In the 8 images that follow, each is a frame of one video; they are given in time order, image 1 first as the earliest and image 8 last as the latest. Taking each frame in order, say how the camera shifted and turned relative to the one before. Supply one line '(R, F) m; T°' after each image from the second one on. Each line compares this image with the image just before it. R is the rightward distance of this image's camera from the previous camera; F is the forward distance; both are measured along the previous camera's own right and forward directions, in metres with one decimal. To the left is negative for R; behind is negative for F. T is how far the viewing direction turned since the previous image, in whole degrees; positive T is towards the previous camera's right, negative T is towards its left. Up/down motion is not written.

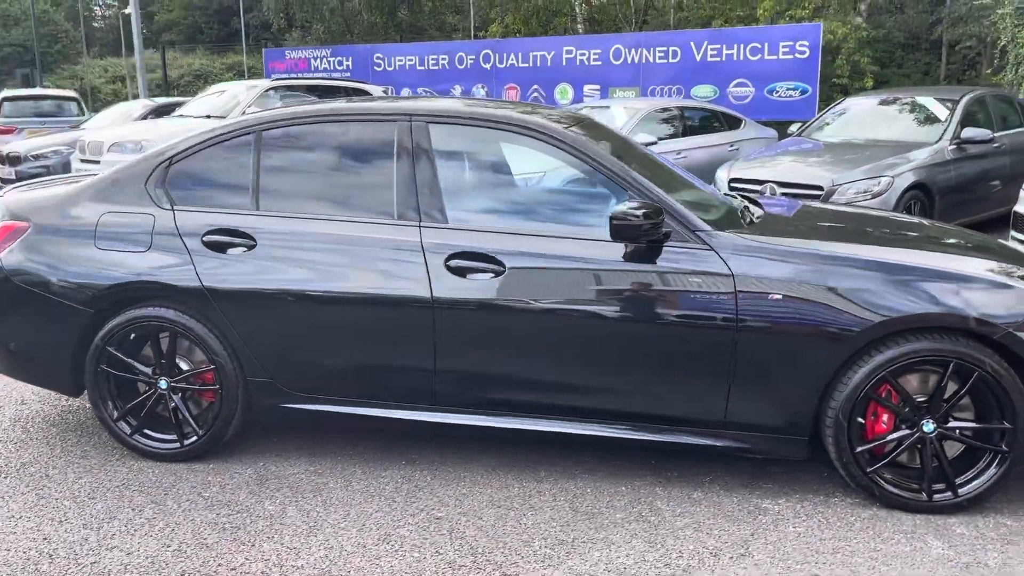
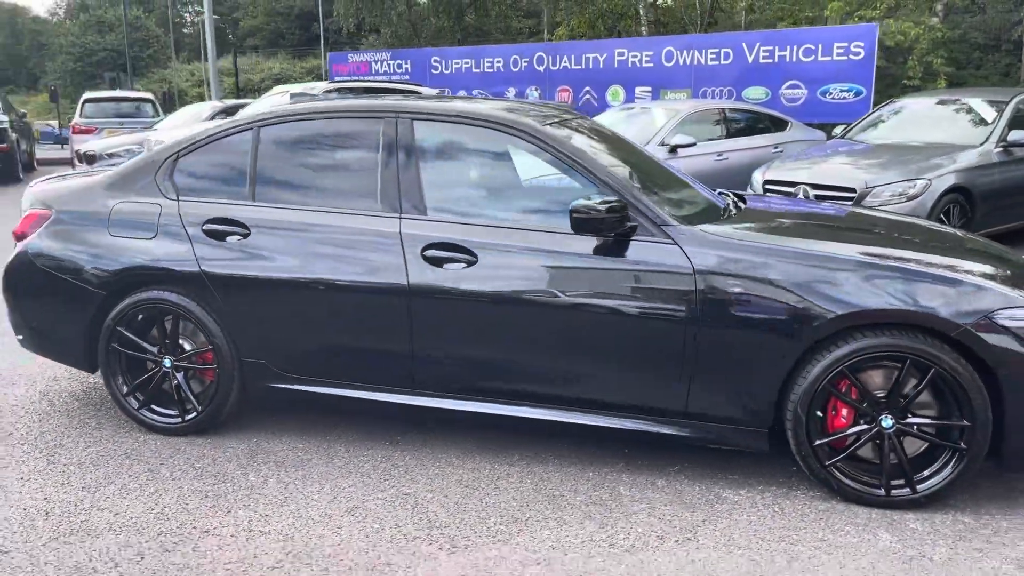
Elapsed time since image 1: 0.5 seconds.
(+0.4, -0.1) m; -5°
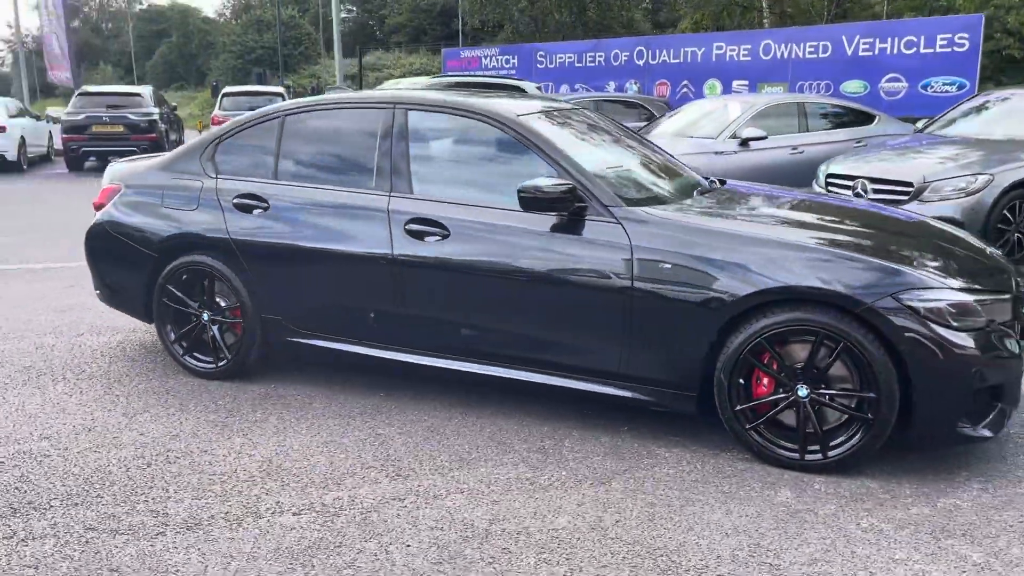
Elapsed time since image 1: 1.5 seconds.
(+0.8, -0.4) m; -9°
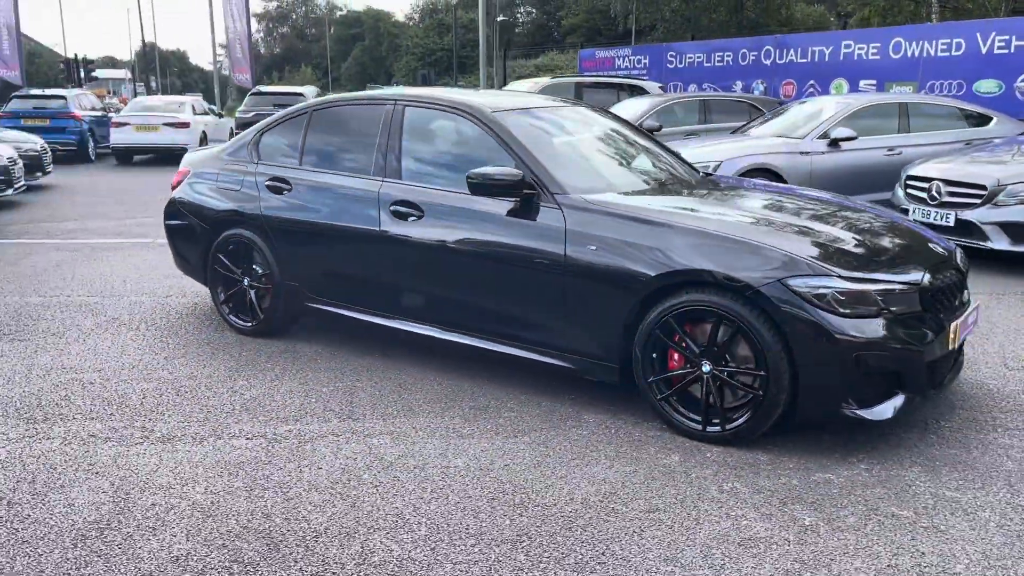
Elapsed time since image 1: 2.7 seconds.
(+1.0, -0.4) m; -11°
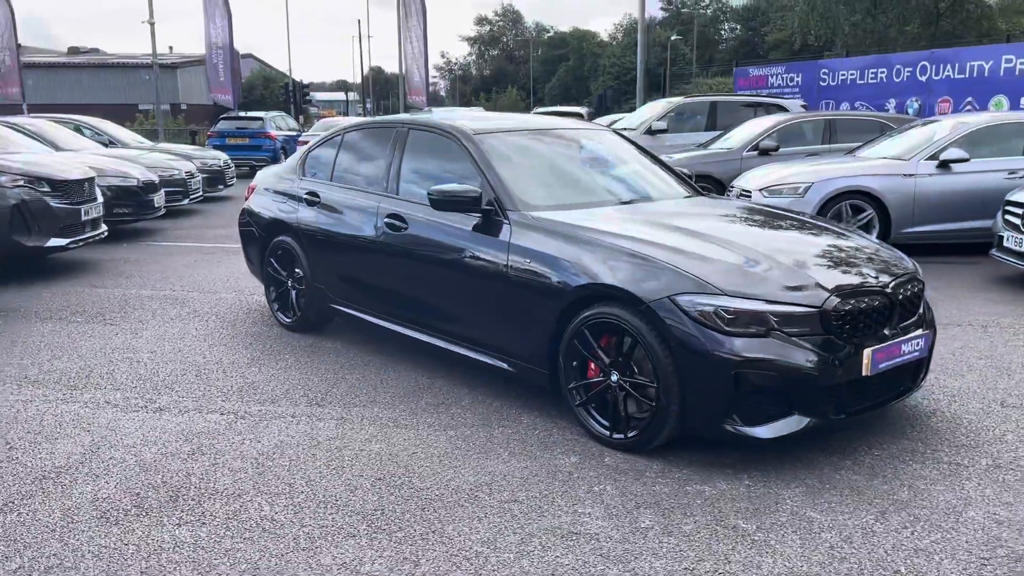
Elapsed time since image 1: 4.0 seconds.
(+1.2, -0.2) m; -13°
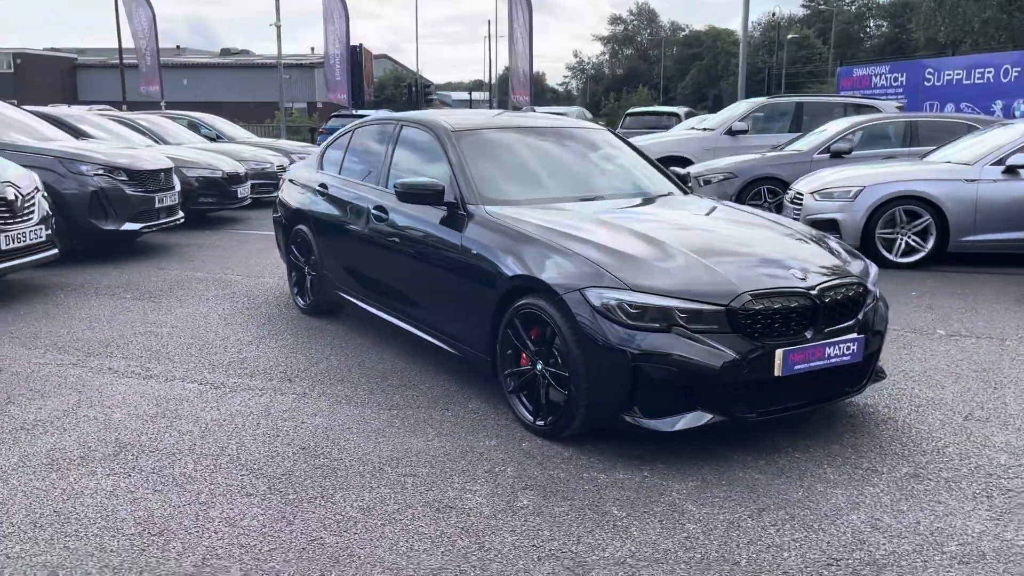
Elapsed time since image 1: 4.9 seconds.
(+0.9, -0.1) m; -8°
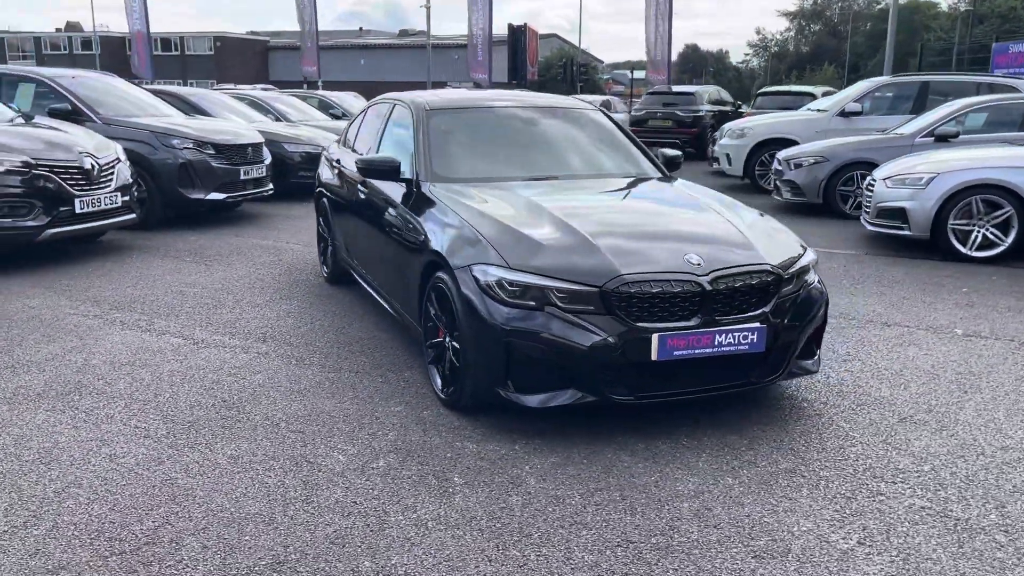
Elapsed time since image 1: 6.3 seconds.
(+1.2, 0.0) m; -11°
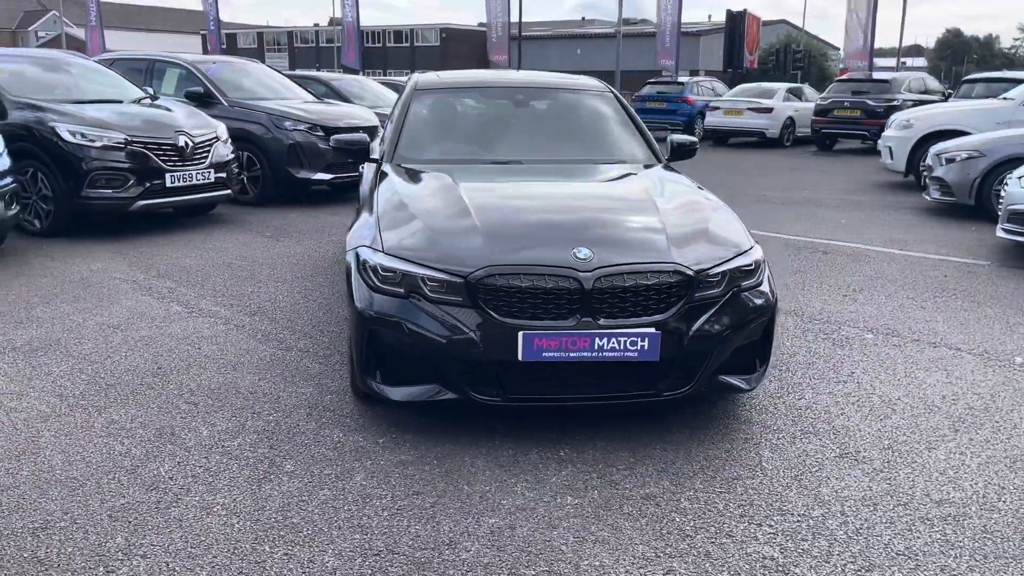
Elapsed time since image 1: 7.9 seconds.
(+1.4, +0.4) m; -14°
